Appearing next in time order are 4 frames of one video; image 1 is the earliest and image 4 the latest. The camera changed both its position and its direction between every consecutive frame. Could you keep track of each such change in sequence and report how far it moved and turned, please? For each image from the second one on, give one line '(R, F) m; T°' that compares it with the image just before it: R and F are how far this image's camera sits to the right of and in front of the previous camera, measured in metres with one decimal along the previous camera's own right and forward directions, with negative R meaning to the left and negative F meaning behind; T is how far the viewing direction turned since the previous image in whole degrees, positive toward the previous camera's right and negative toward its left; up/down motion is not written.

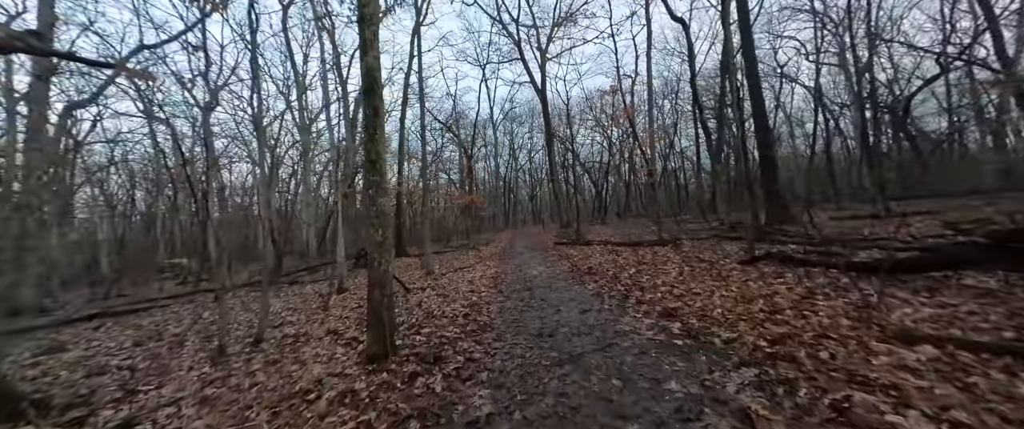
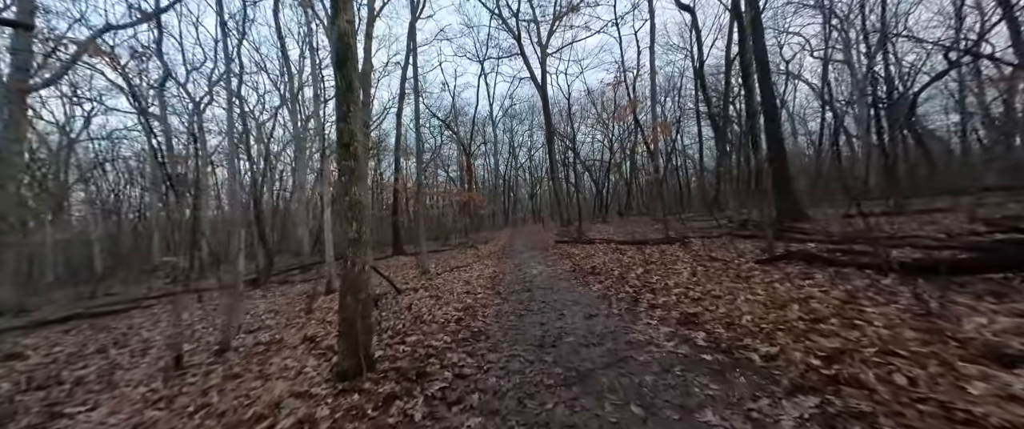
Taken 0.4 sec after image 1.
(0.0, +0.6) m; 0°
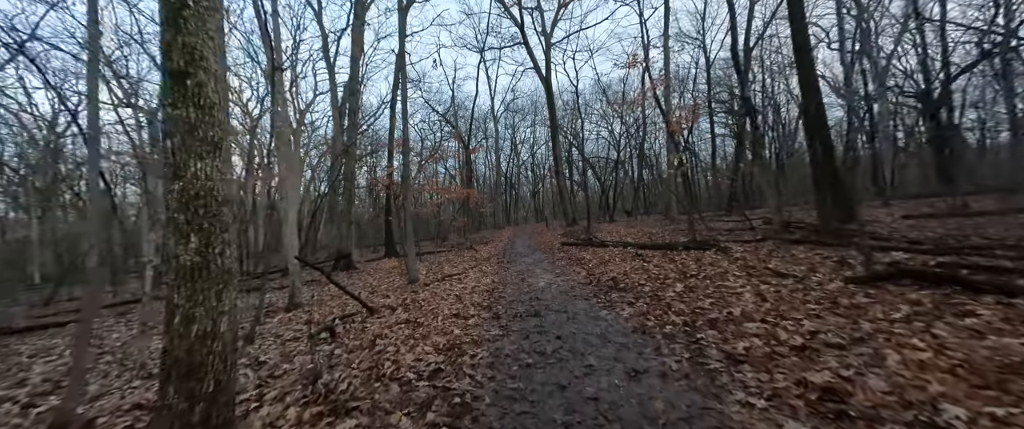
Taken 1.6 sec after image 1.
(0.0, +1.8) m; 0°
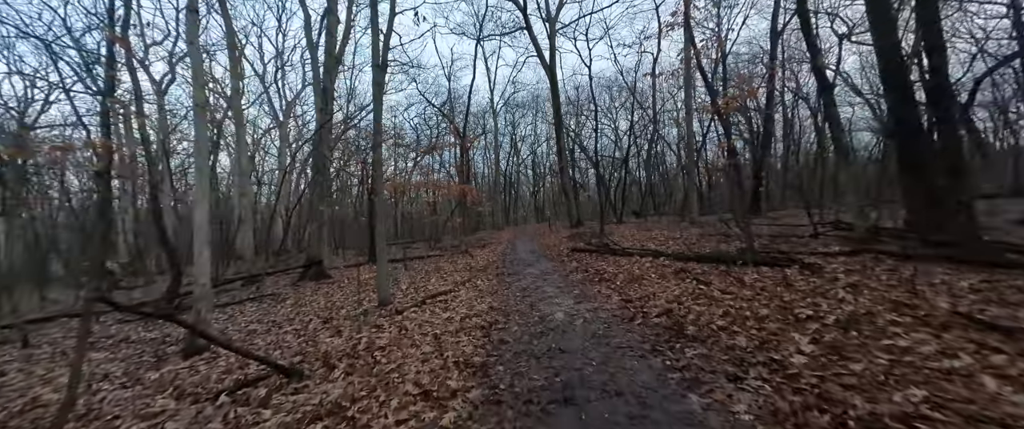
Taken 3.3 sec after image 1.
(-0.2, +2.6) m; 0°
